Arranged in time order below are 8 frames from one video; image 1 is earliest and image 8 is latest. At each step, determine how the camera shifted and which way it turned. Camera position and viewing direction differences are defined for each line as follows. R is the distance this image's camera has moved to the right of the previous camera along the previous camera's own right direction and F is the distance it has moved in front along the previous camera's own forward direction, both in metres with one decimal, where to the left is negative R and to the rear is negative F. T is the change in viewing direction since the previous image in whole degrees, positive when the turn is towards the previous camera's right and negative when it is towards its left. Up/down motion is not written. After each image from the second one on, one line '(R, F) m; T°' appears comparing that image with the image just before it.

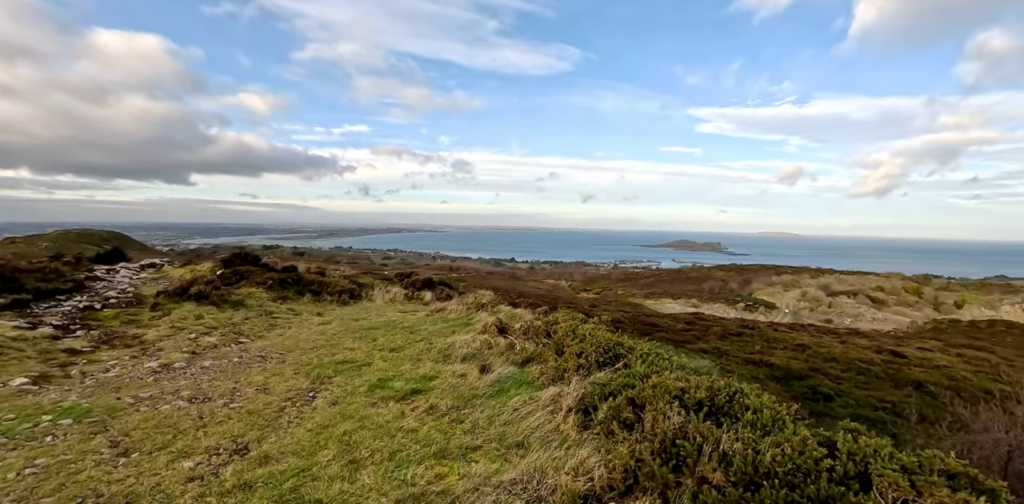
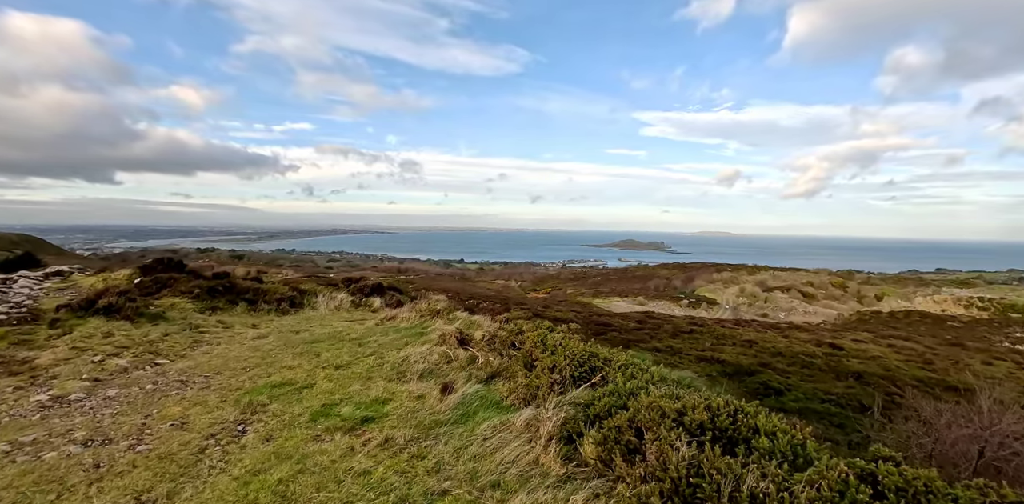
(-0.1, +0.3) m; +6°
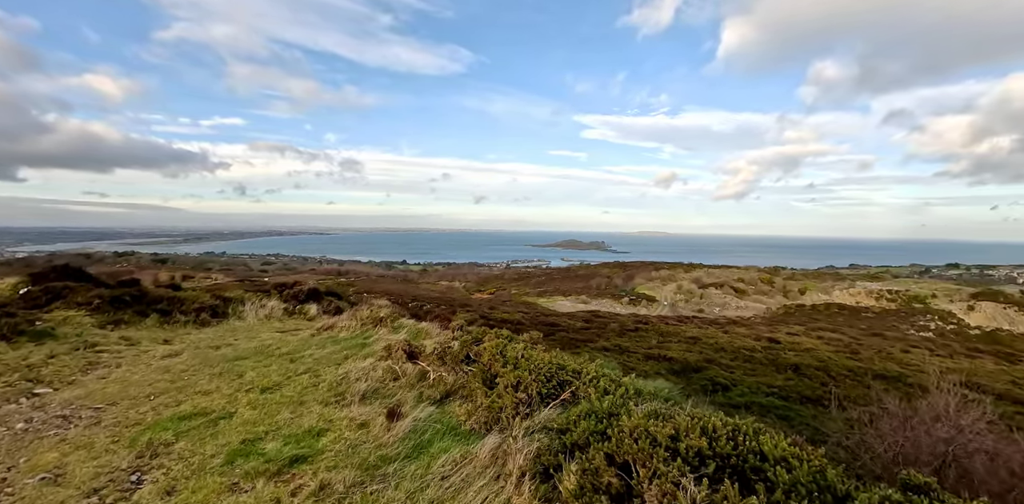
(-0.1, +0.3) m; +7°
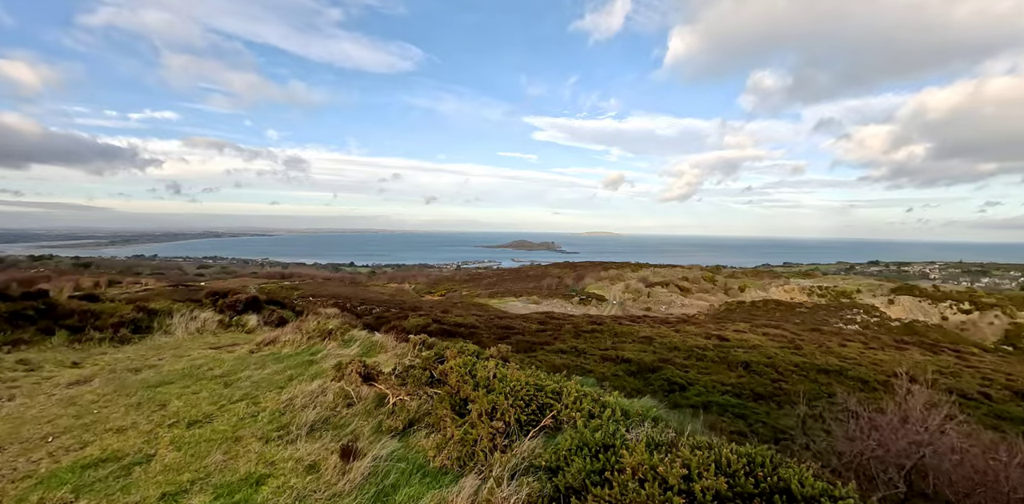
(-0.1, +0.3) m; +6°
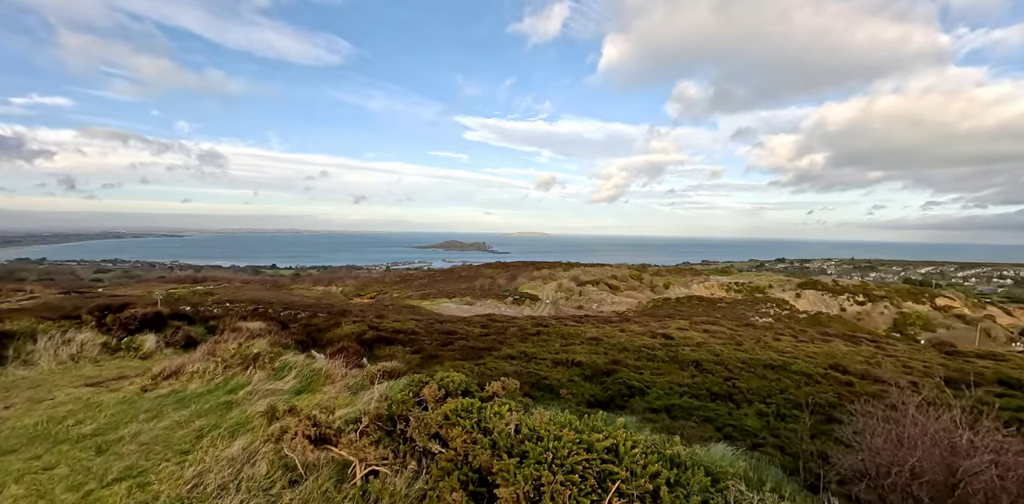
(-0.4, +0.8) m; +8°
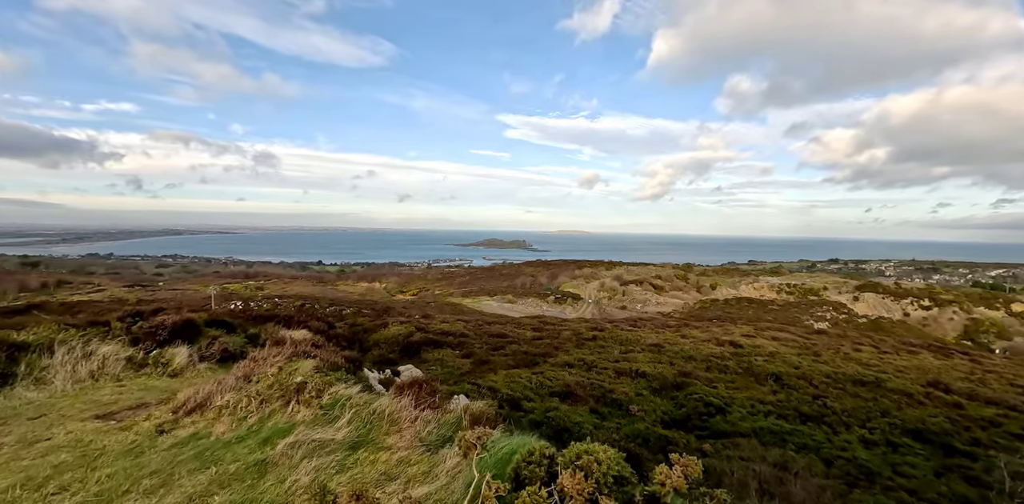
(-0.5, +1.0) m; -5°
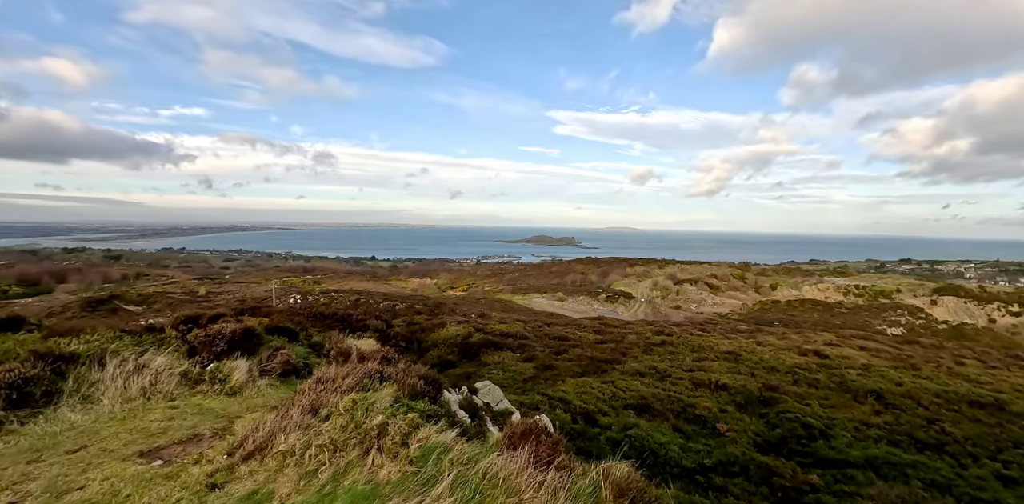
(-0.5, +0.8) m; -6°
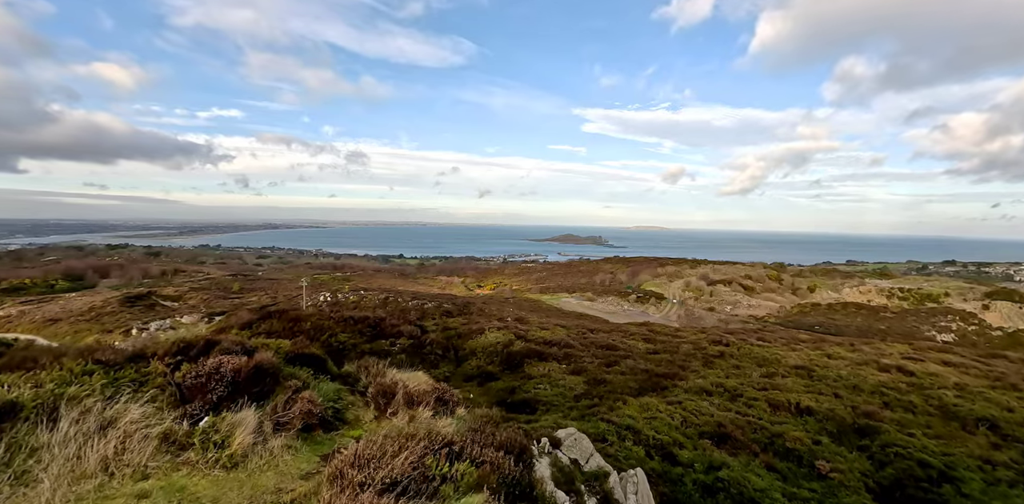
(-0.6, +1.2) m; -3°
